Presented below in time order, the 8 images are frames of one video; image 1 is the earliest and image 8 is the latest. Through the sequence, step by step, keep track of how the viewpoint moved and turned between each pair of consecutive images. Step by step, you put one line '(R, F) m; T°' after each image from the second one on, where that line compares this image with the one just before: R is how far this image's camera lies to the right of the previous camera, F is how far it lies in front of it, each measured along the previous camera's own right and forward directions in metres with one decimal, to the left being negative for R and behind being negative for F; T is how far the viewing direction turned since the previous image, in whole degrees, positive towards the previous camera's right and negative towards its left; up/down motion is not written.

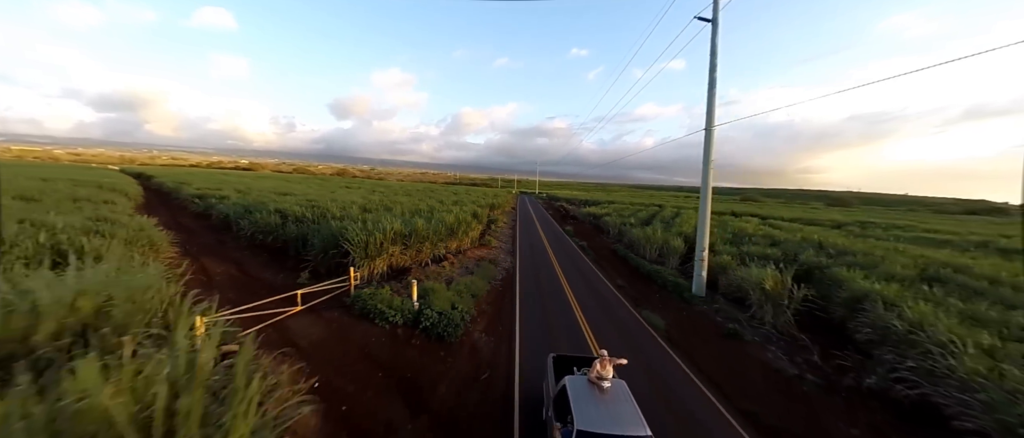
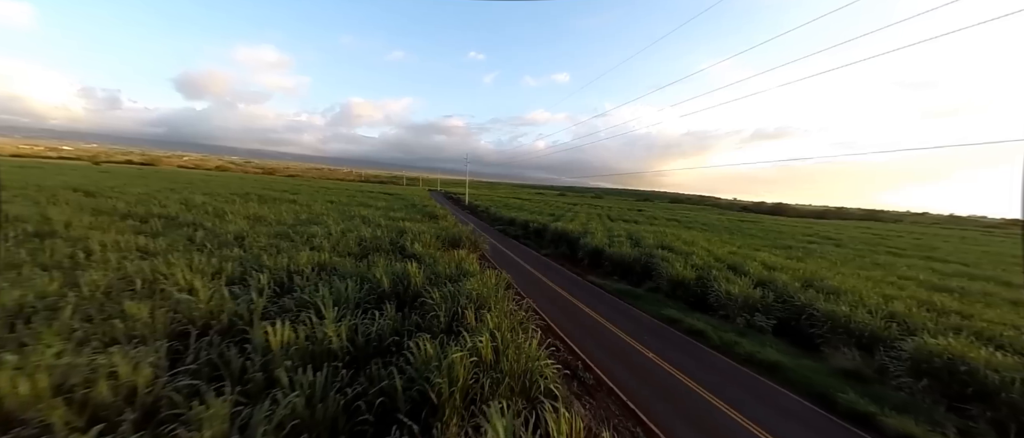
(-0.8, -20.9) m; -5°
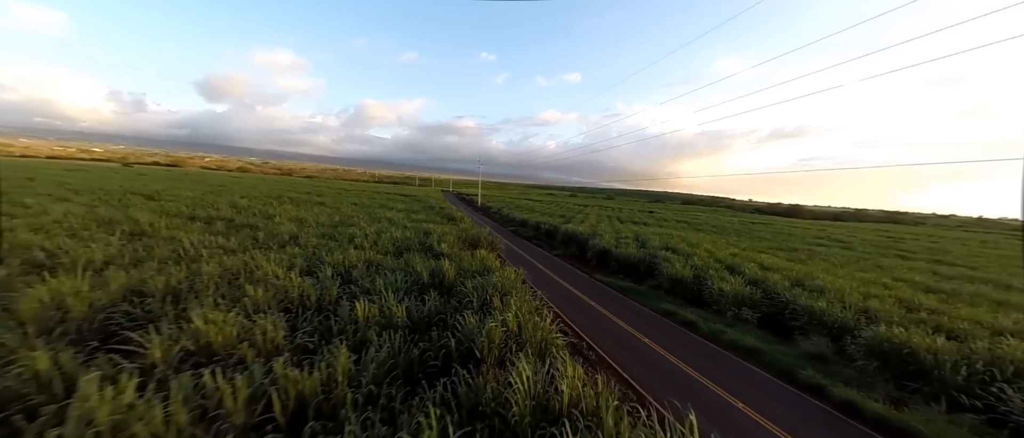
(-0.2, -1.4) m; -2°
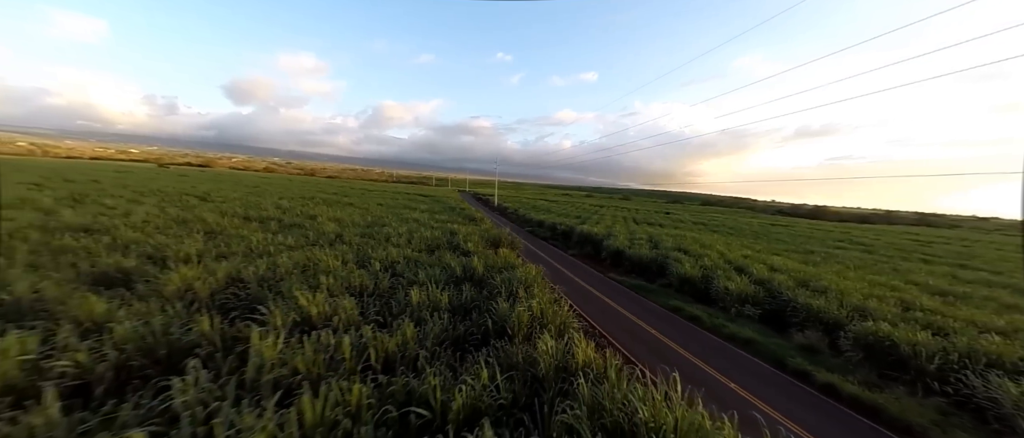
(-0.2, -1.2) m; -3°
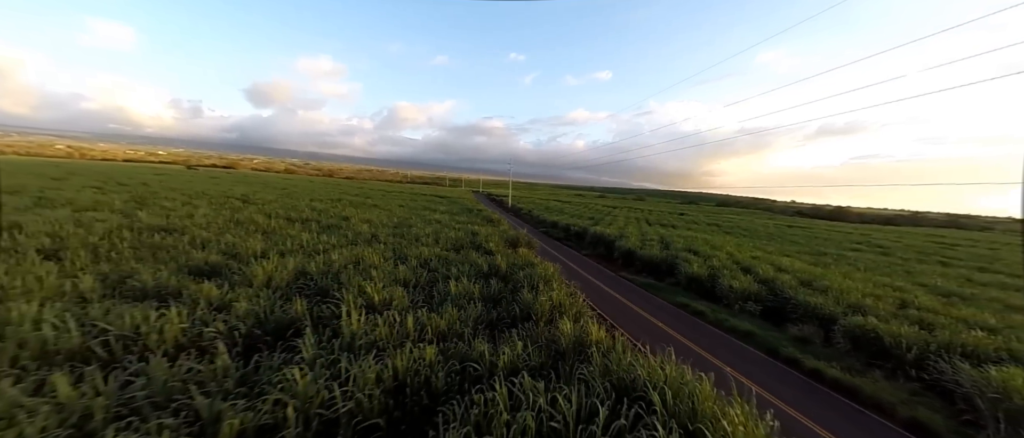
(-0.3, -1.2) m; -2°
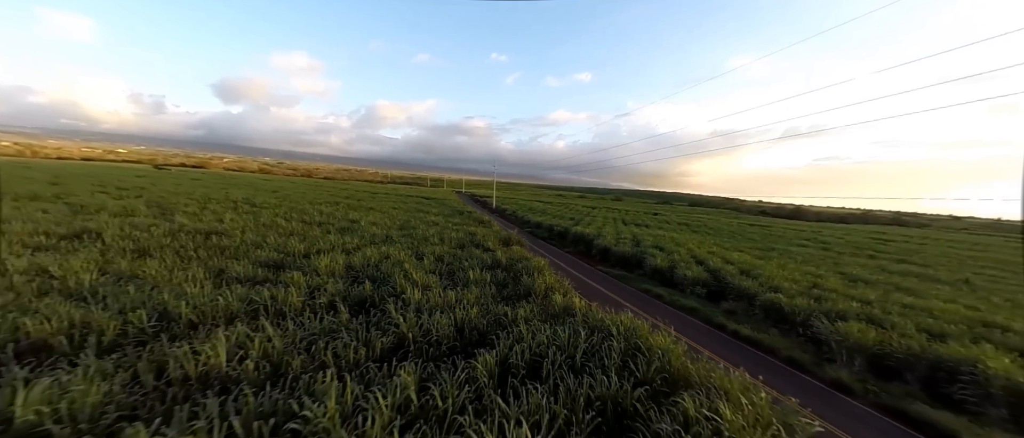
(-0.7, -2.6) m; +3°
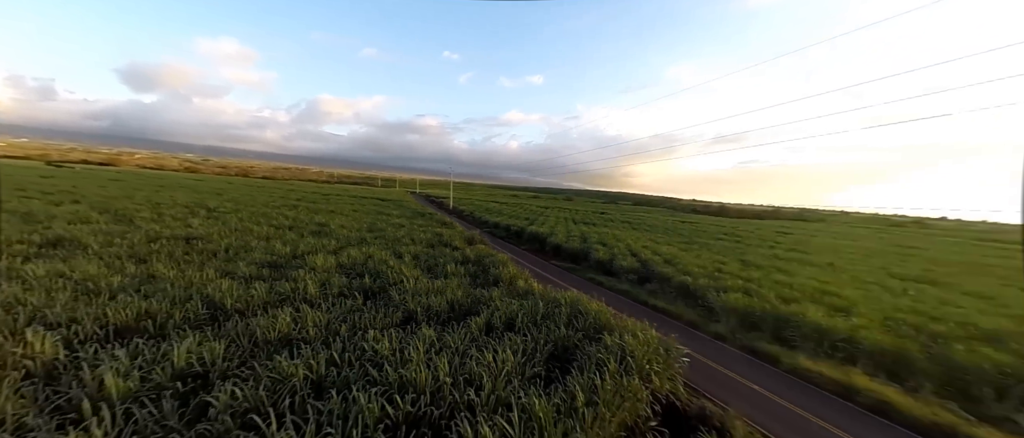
(-0.5, -2.4) m; +7°
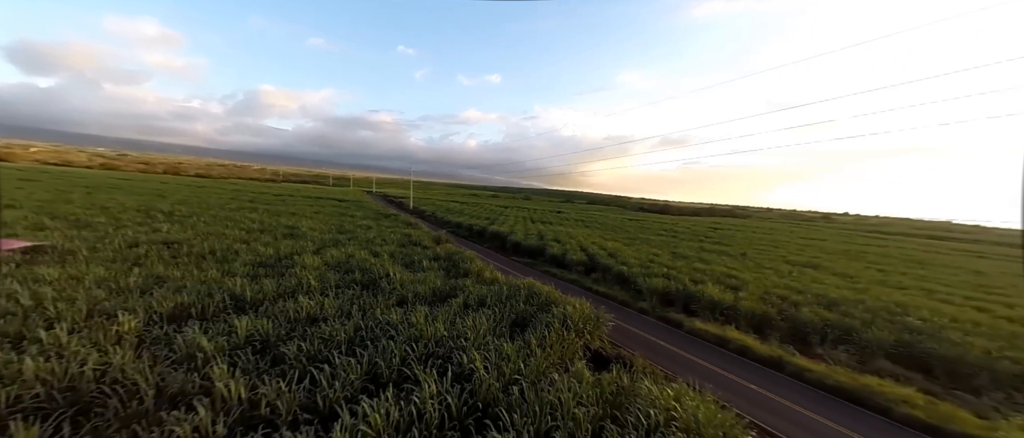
(-0.2, -2.5) m; +7°
